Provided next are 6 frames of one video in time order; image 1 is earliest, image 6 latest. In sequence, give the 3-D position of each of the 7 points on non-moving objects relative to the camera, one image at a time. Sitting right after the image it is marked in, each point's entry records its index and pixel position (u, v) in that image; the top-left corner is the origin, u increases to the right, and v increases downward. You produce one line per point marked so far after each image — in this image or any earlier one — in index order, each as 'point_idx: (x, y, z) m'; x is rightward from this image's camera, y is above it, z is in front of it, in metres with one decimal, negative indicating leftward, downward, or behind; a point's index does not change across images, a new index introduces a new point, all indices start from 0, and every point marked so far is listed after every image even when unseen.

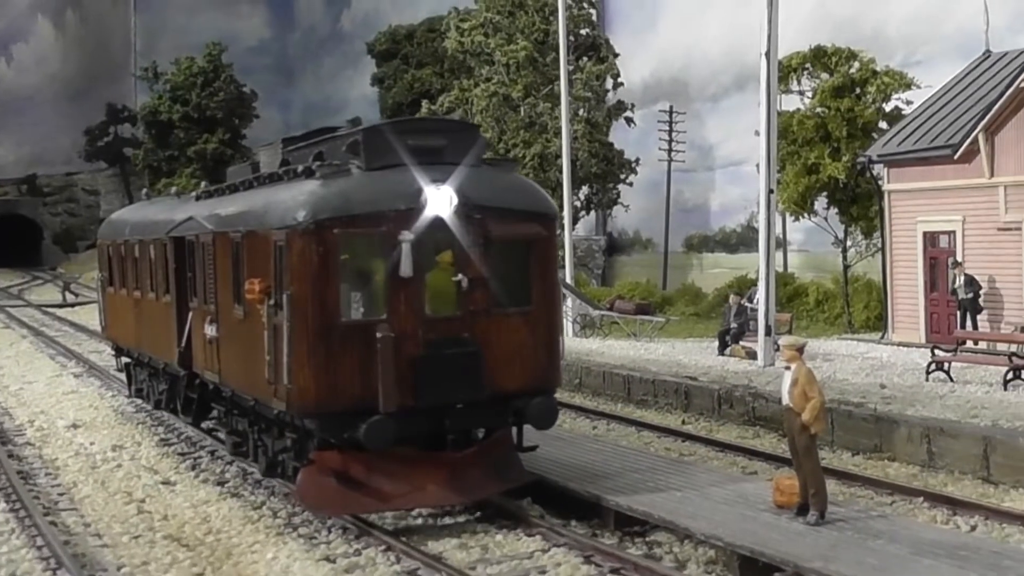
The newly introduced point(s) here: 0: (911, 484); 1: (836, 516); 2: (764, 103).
0: (+4.3, -2.1, +11.0) m
1: (+2.8, -2.0, +8.8) m
2: (+3.5, +2.6, +15.0) m
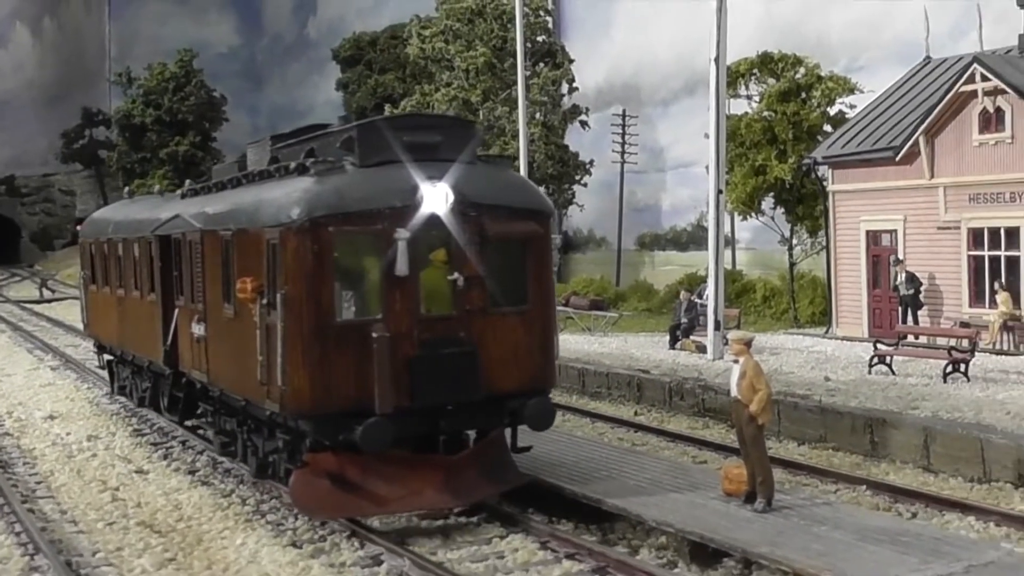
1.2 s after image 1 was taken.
0: (+3.8, -2.1, +11.6) m
1: (+2.4, -2.0, +9.3) m
2: (+2.9, +2.6, +15.5) m
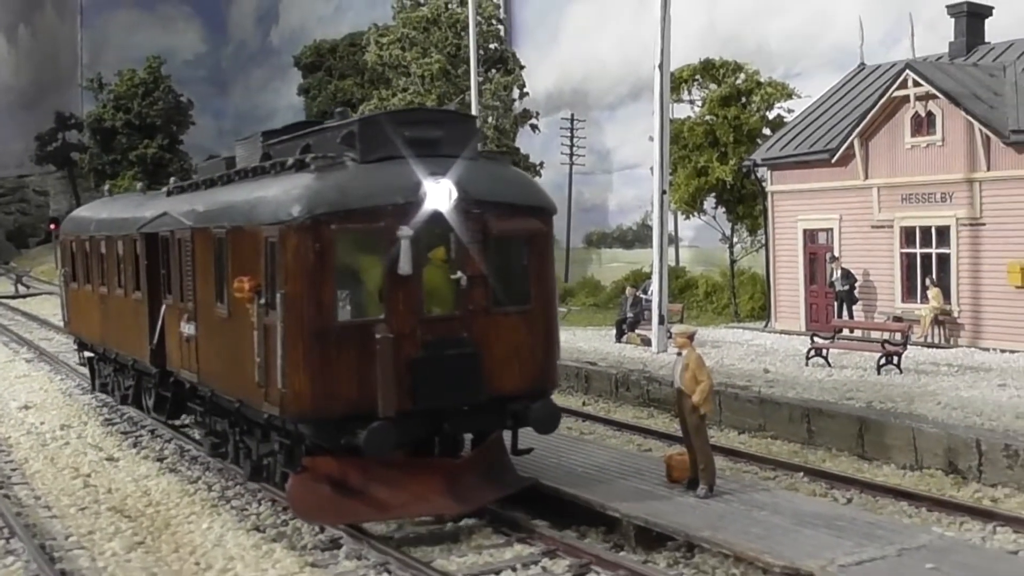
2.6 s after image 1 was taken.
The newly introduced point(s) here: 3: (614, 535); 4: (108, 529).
0: (+3.3, -2.0, +12.3) m
1: (+2.0, -1.9, +9.9) m
2: (+2.2, +2.7, +16.1) m
3: (+0.9, -2.1, +9.2) m
4: (-3.4, -2.0, +8.9) m
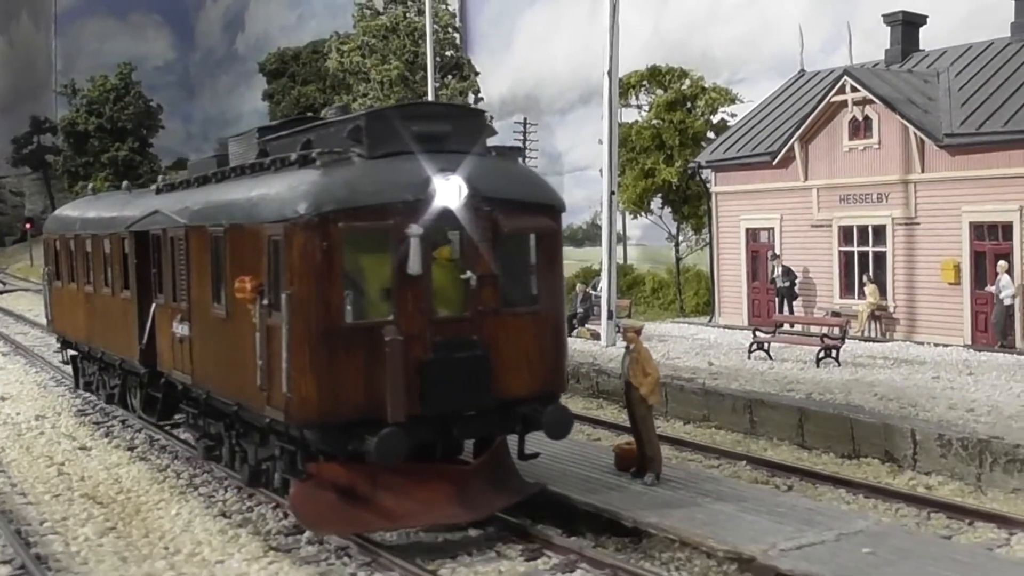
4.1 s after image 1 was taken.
0: (+2.7, -2.0, +12.9) m
1: (+1.5, -1.9, +10.5) m
2: (+1.5, +2.8, +16.7) m
3: (+0.5, -2.1, +9.8) m
4: (-3.8, -2.0, +9.3) m
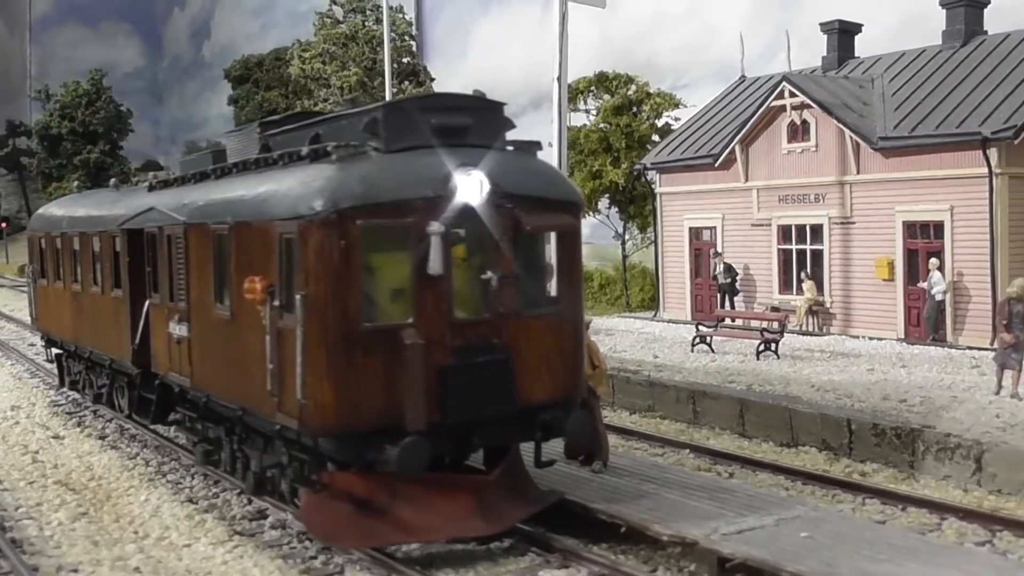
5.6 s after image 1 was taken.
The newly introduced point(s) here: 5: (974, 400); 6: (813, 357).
0: (+2.1, -1.9, +13.6) m
1: (+1.1, -1.8, +11.2) m
2: (+0.8, +2.8, +17.4) m
3: (0.0, -2.1, +10.4) m
4: (-4.2, -2.0, +9.7) m
5: (+6.5, -1.6, +14.6) m
6: (+5.2, -1.2, +18.3) m
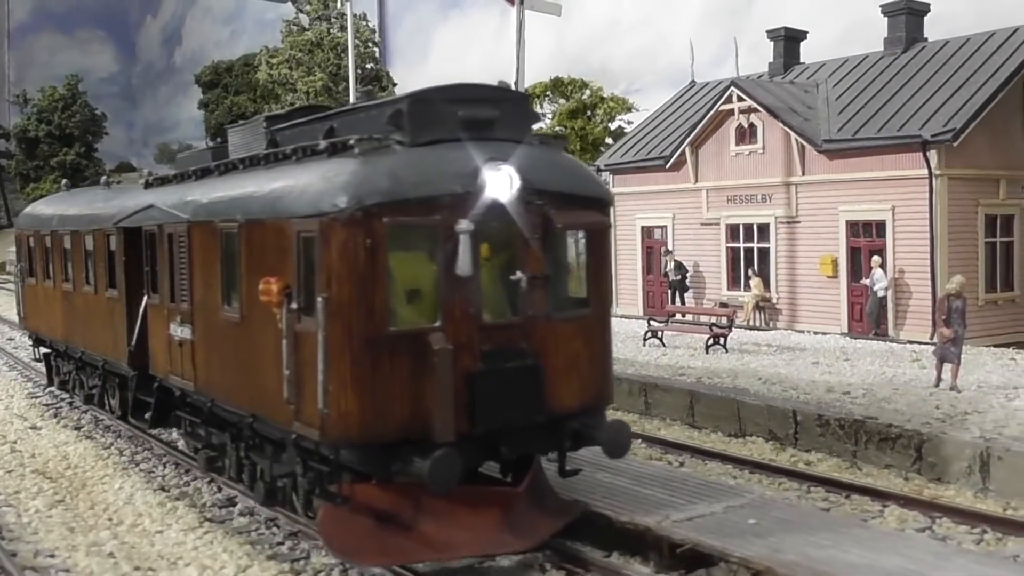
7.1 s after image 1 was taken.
0: (+1.6, -1.9, +14.3) m
1: (+0.6, -1.8, +11.8) m
2: (+0.1, +2.9, +17.9) m
3: (-0.4, -2.0, +10.9) m
4: (-4.6, -1.9, +10.1) m
5: (+5.9, -1.5, +15.5) m
6: (+4.5, -1.1, +19.1) m
